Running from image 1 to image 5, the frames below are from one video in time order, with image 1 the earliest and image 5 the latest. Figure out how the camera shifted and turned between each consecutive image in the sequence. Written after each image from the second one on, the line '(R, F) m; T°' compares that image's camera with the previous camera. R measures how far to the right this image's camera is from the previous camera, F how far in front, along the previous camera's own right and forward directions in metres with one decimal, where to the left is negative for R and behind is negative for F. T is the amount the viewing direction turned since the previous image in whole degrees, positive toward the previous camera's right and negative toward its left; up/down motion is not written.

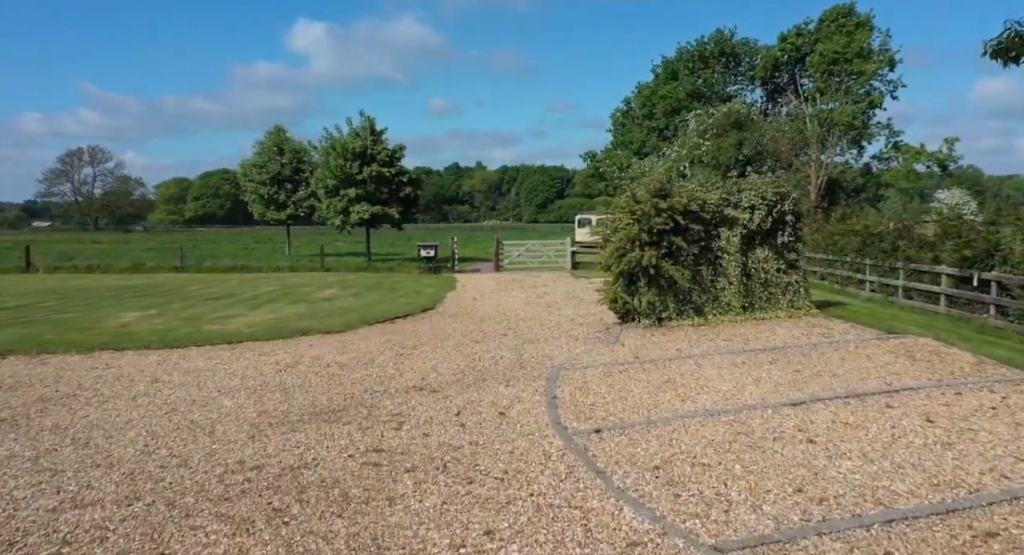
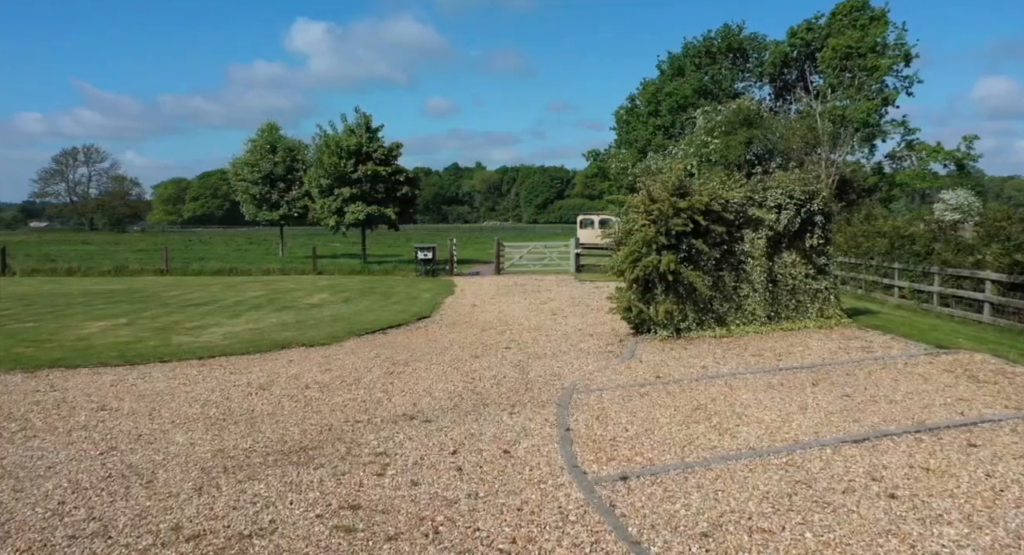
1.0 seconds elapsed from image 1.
(-0.1, +1.1) m; 0°
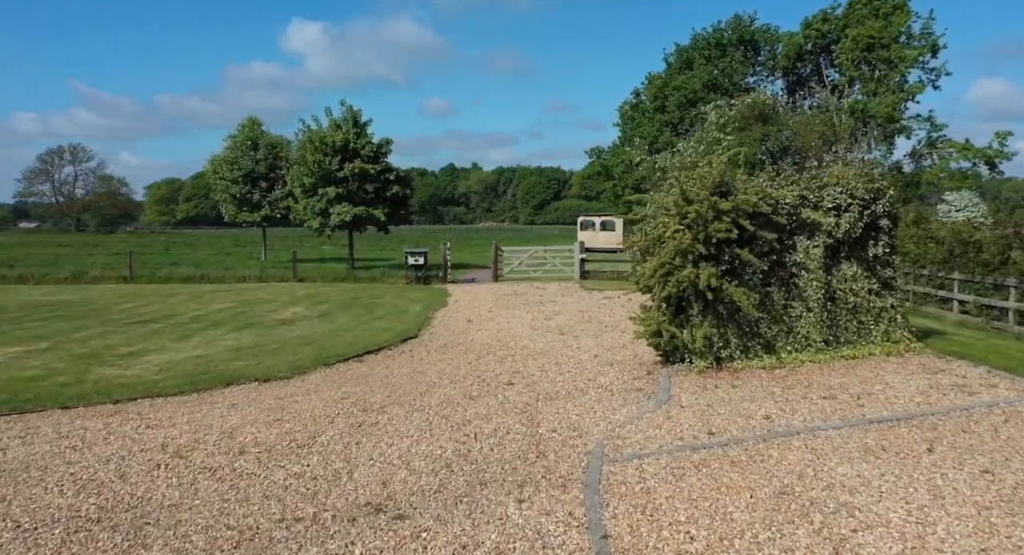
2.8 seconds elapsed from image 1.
(-0.1, +2.0) m; 0°
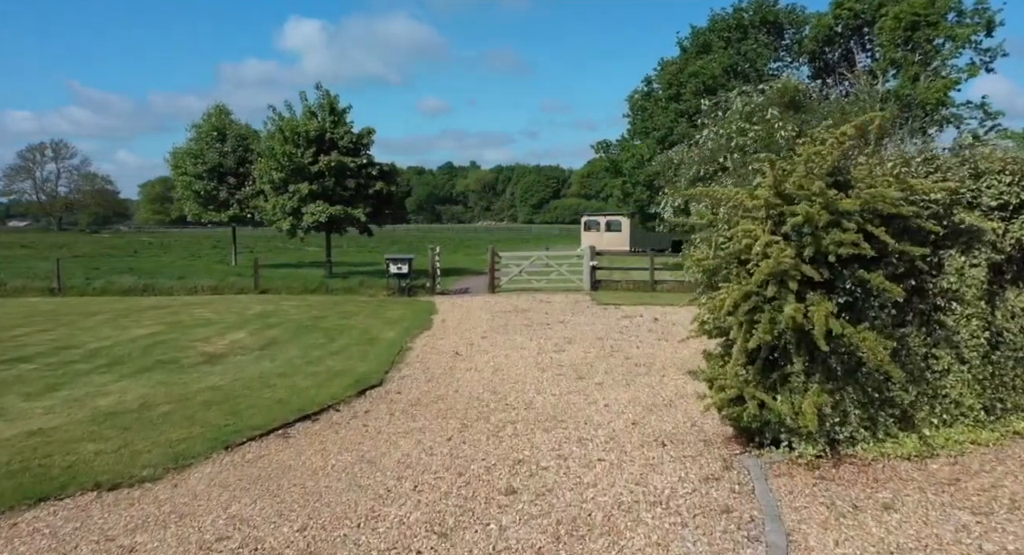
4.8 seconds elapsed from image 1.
(0.0, +3.2) m; 0°
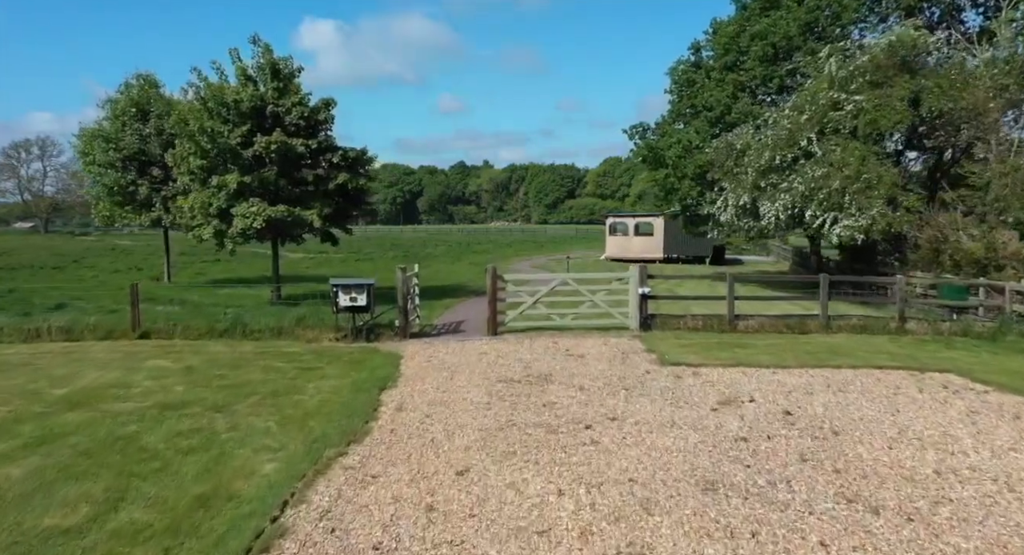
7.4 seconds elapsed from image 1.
(+0.1, +6.6) m; -1°
